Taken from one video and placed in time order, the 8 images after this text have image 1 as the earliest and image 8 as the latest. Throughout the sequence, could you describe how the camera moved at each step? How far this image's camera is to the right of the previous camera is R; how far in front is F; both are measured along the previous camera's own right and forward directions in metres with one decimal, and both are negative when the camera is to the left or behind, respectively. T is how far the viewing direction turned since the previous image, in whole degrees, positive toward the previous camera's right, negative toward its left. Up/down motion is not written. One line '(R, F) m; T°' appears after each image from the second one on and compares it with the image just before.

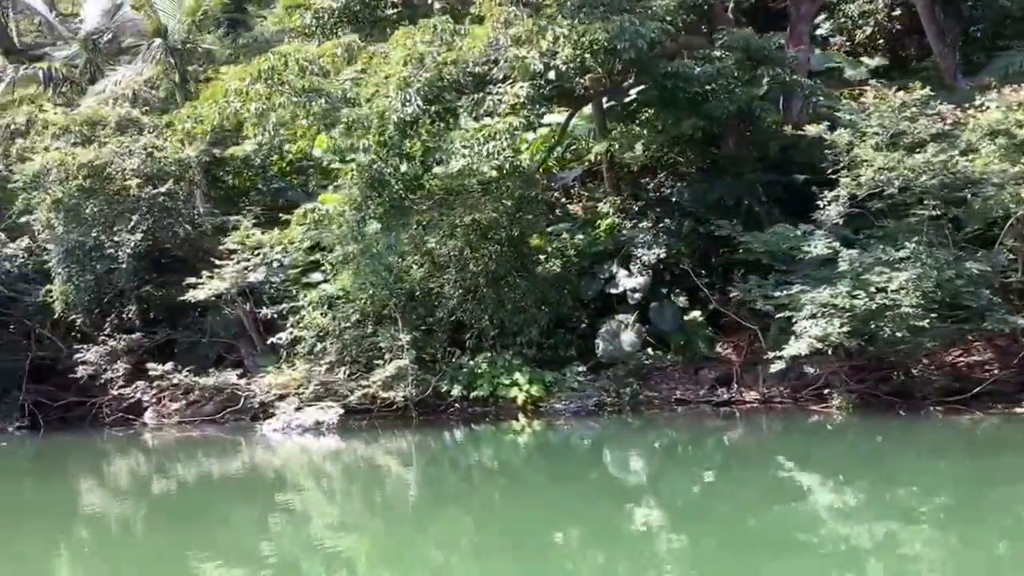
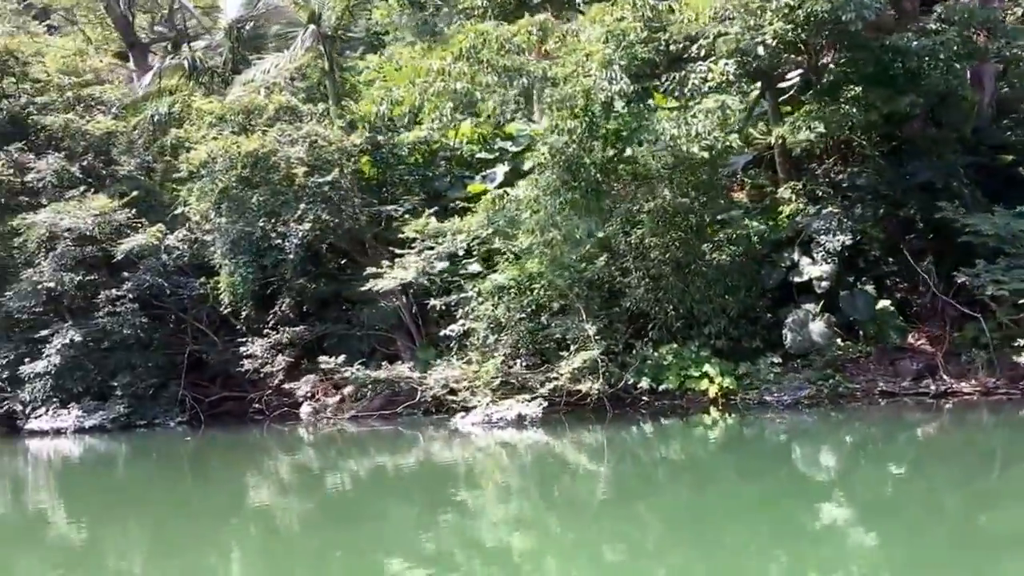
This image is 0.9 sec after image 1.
(-1.0, +0.2) m; -2°
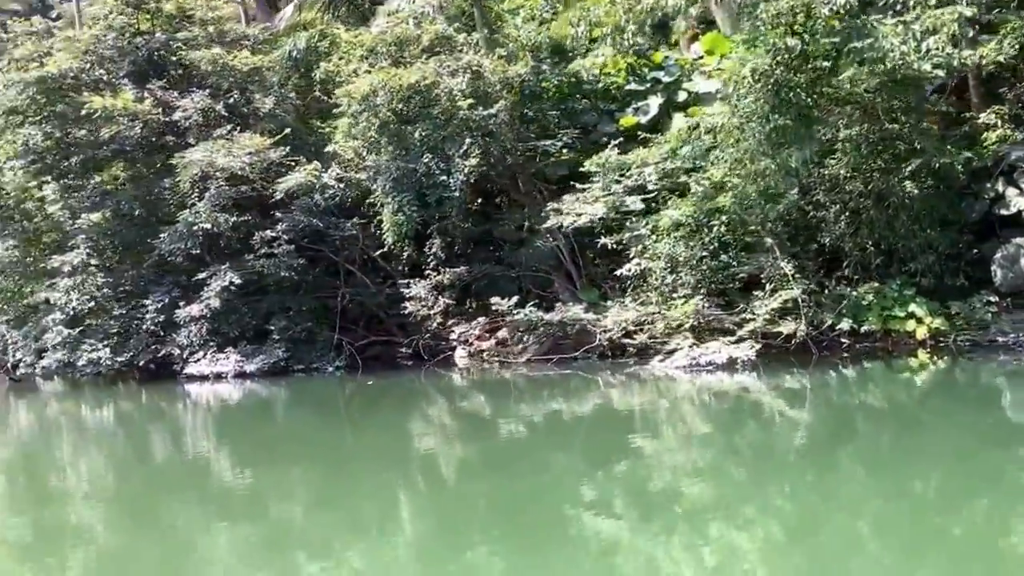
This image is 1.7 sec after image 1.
(-0.9, +0.3) m; -3°
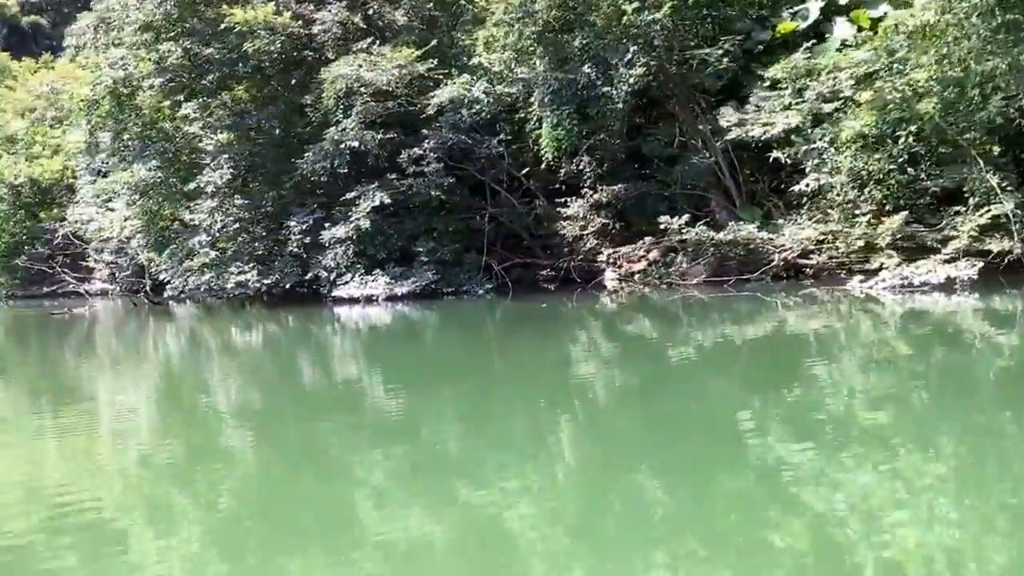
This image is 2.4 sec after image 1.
(-0.7, +0.3) m; -4°
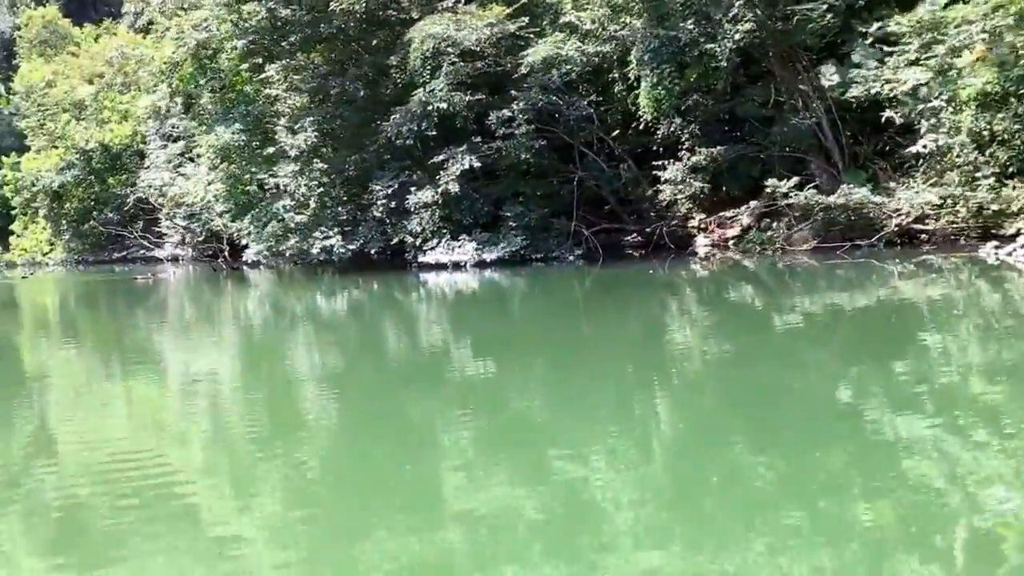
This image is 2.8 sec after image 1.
(-0.3, +0.2) m; -3°
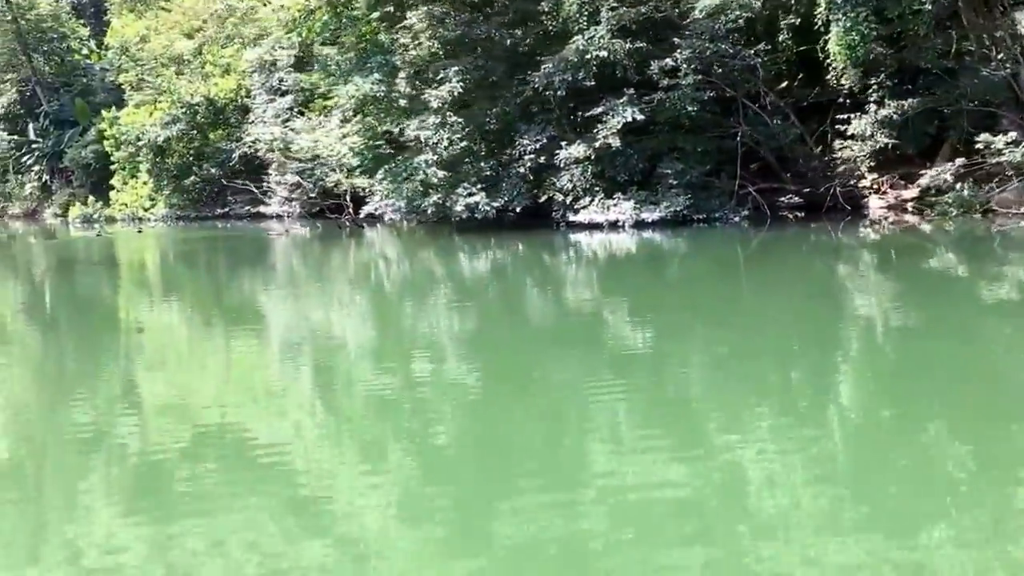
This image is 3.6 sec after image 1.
(-0.7, +0.3) m; -3°
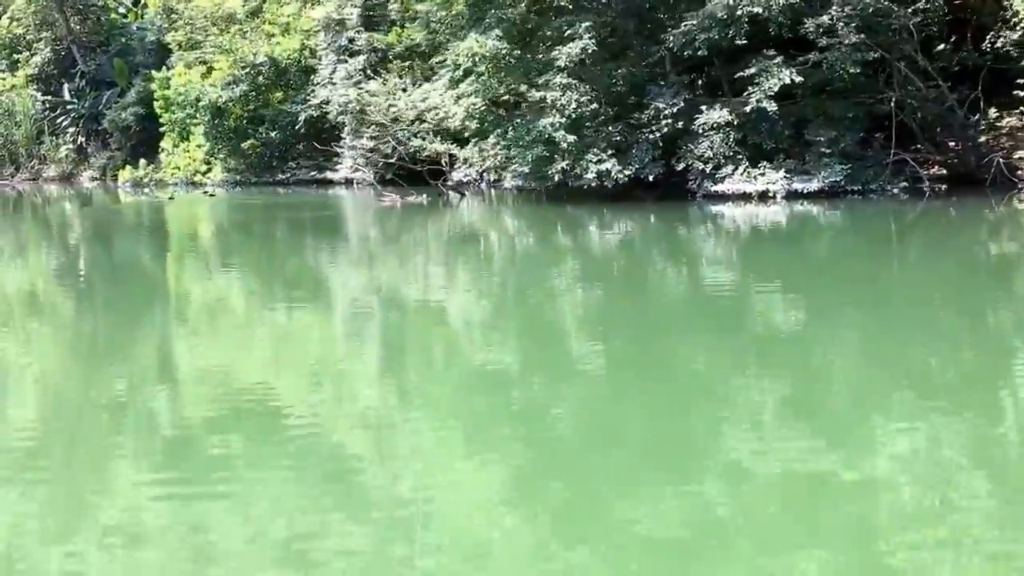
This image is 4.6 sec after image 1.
(-0.8, +0.4) m; 0°
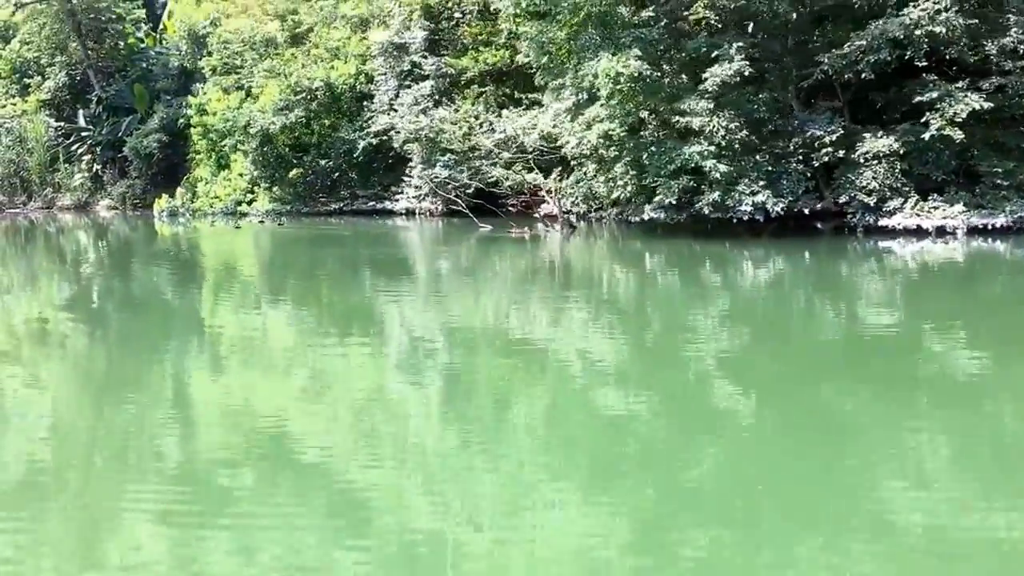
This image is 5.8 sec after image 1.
(-1.0, +0.5) m; +2°
